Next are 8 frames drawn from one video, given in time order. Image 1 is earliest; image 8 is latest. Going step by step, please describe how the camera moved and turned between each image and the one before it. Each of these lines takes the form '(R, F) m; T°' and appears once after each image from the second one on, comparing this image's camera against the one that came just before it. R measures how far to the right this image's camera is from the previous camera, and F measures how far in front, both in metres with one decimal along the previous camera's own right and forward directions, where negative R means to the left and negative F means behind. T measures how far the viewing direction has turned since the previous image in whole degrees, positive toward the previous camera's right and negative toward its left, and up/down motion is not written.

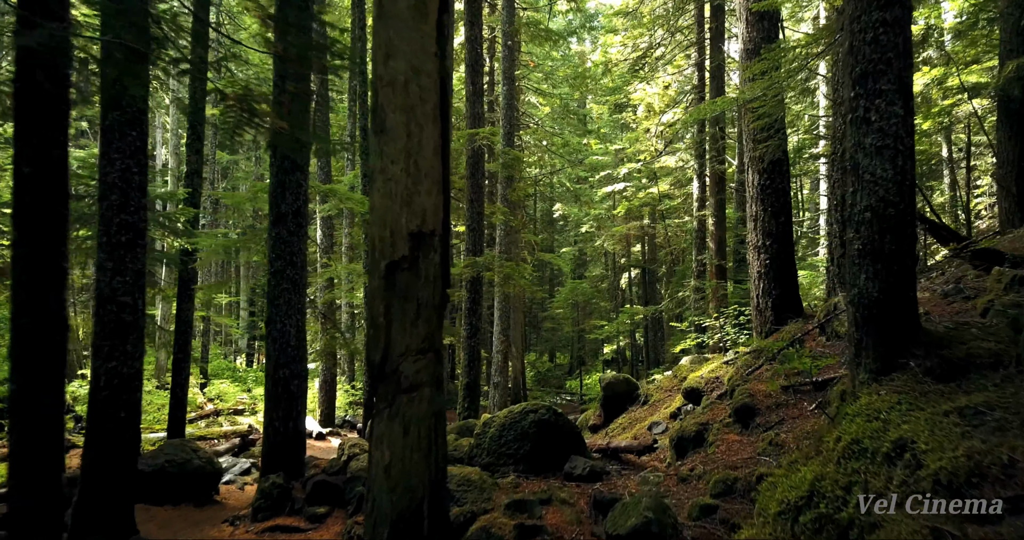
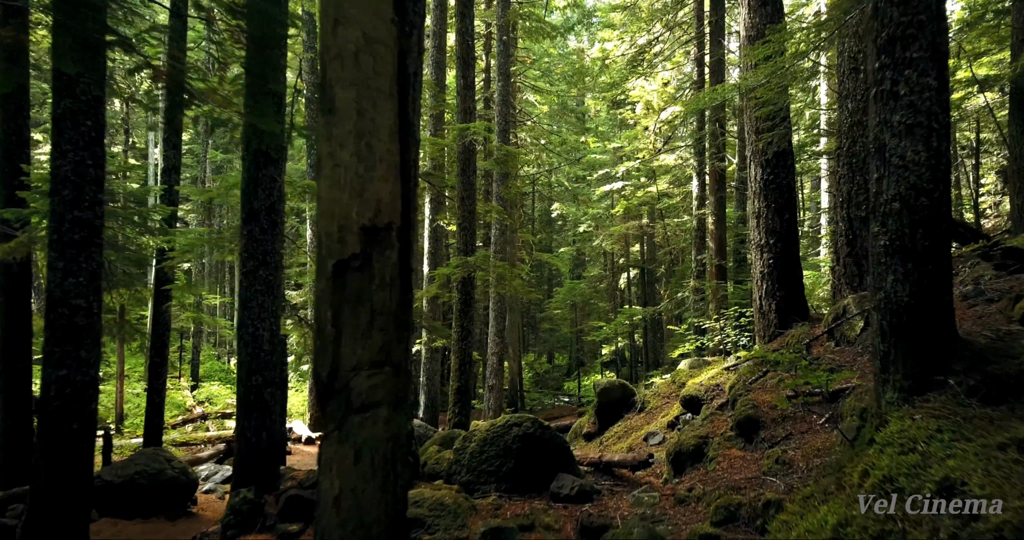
(+0.1, +0.4) m; 0°
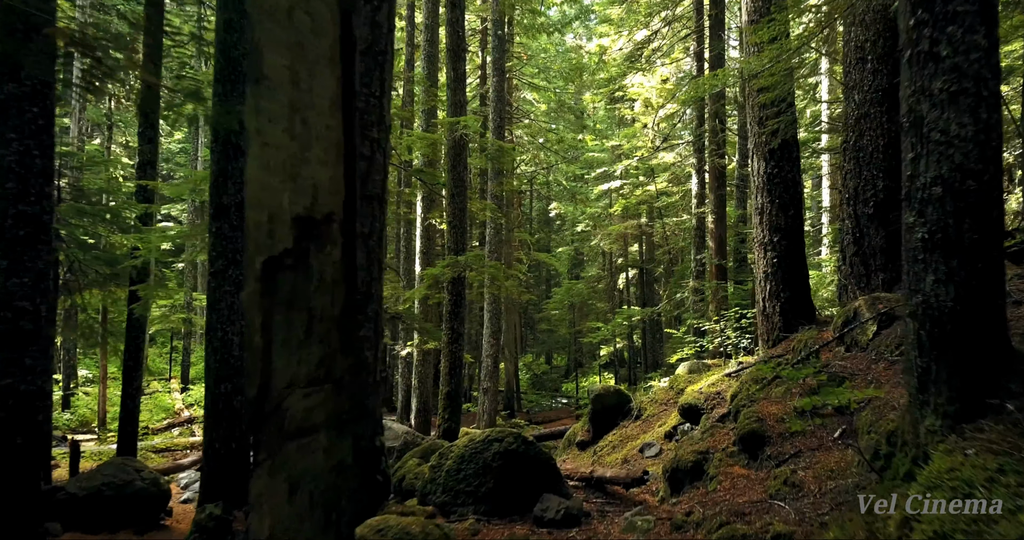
(+0.1, +0.4) m; 0°
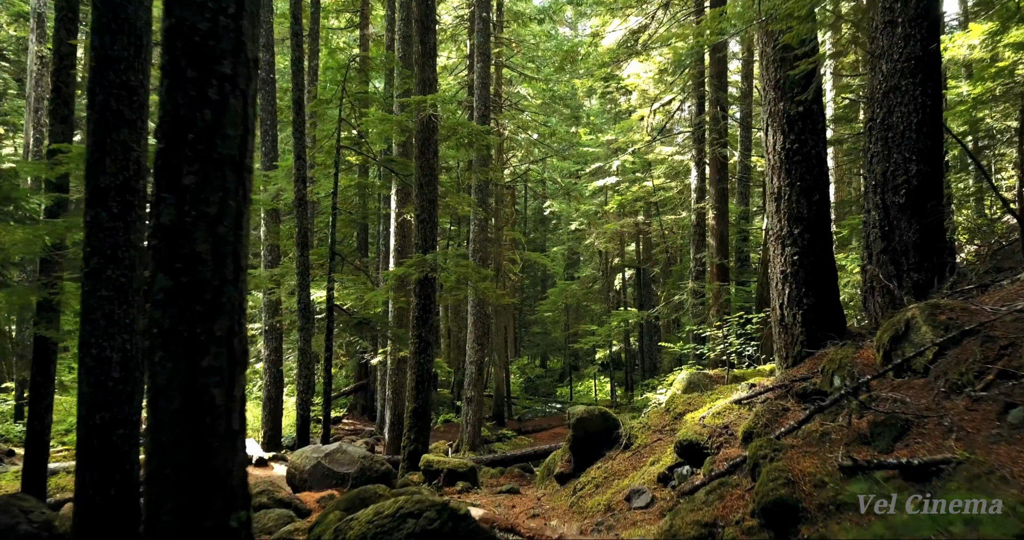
(+0.4, +1.1) m; 0°
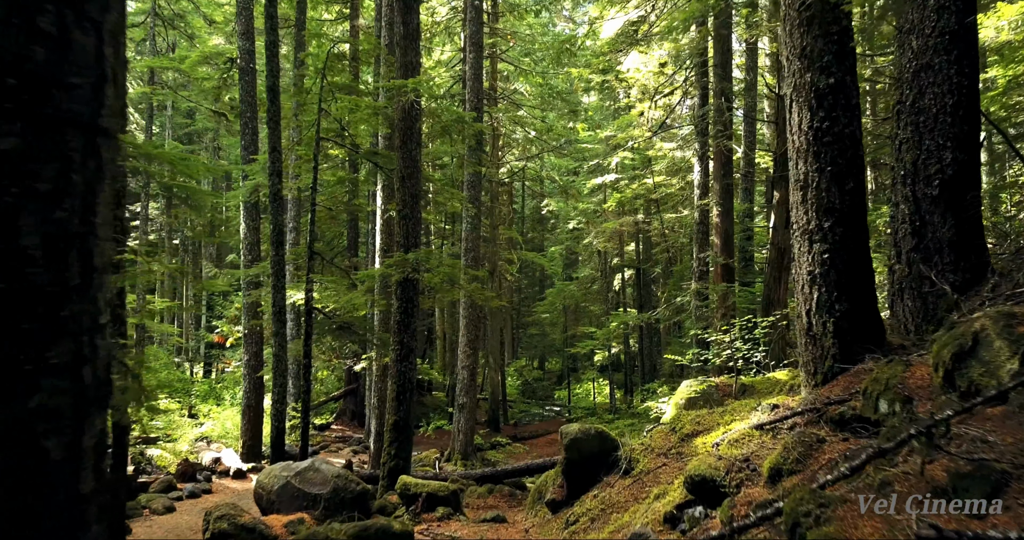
(+0.1, +0.7) m; 0°
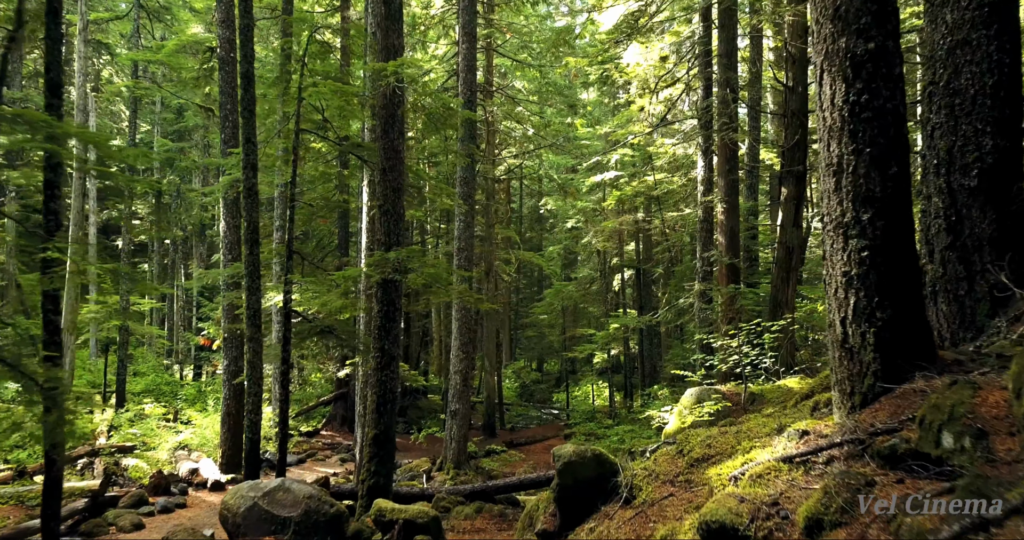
(+0.1, +0.6) m; 0°
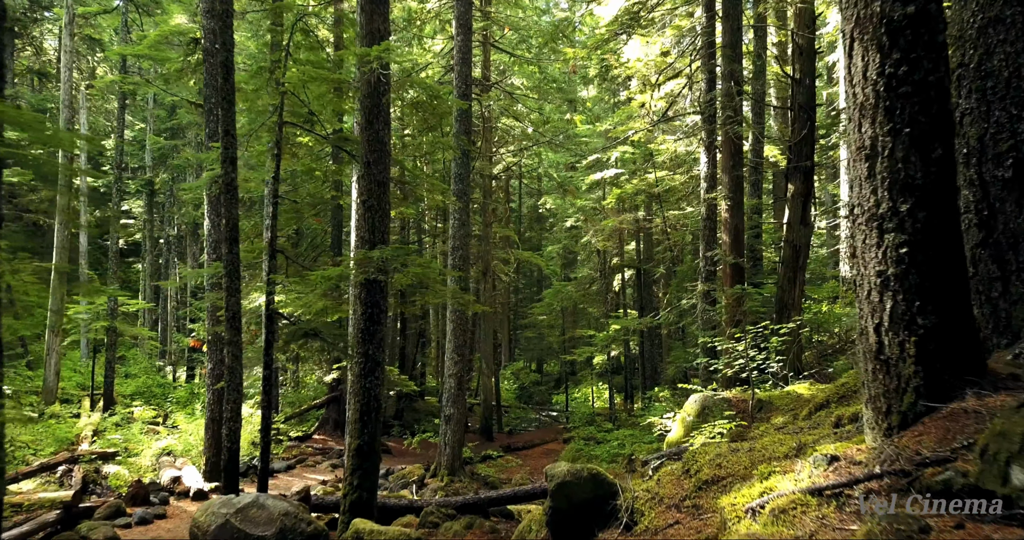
(+0.1, +0.5) m; 0°
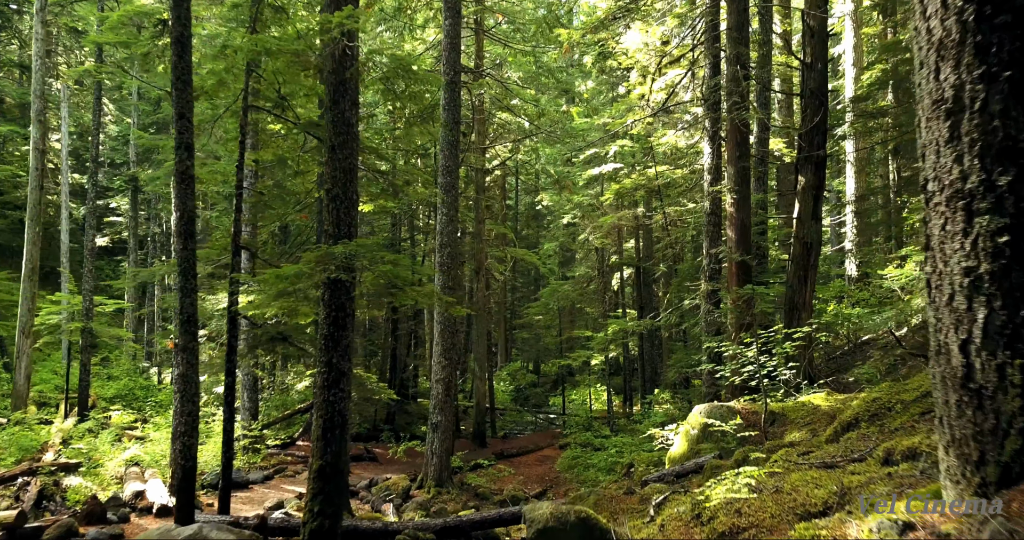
(+0.2, +0.8) m; 0°
